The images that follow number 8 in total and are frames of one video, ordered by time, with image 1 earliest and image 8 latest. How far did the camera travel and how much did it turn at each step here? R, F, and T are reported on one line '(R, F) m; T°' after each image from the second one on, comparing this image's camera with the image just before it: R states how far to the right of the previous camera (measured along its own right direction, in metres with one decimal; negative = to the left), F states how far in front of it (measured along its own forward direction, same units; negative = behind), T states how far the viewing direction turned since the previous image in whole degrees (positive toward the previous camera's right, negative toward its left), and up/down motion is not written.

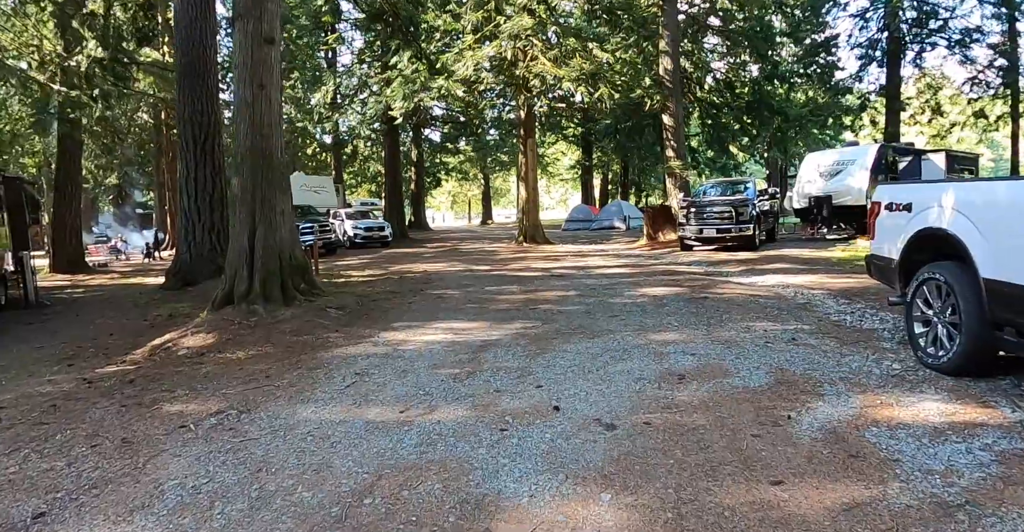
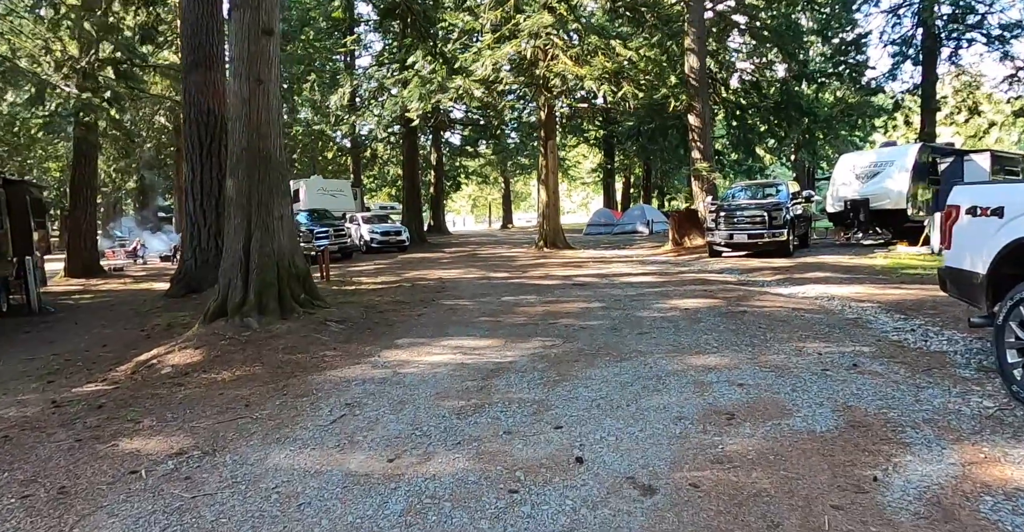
(0.0, +0.9) m; -2°
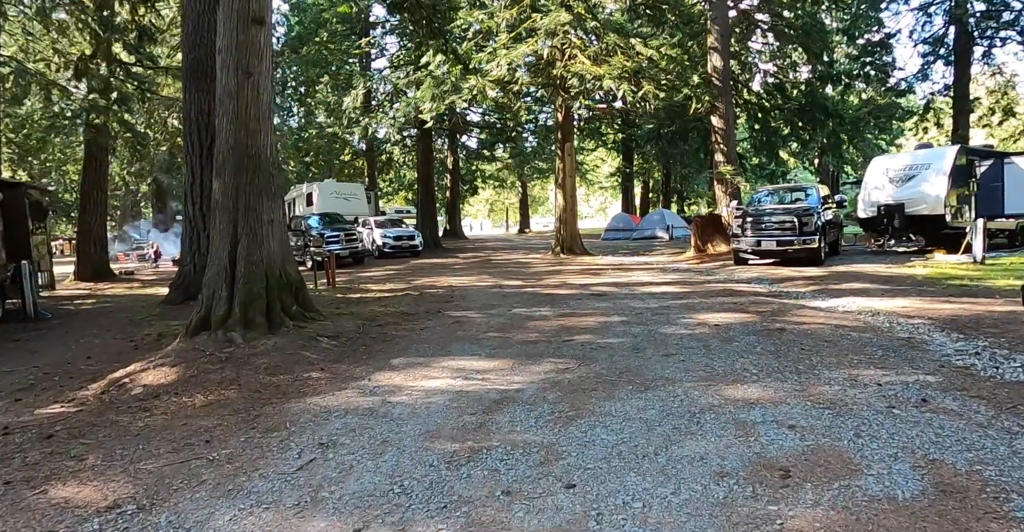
(+0.1, +0.9) m; -1°
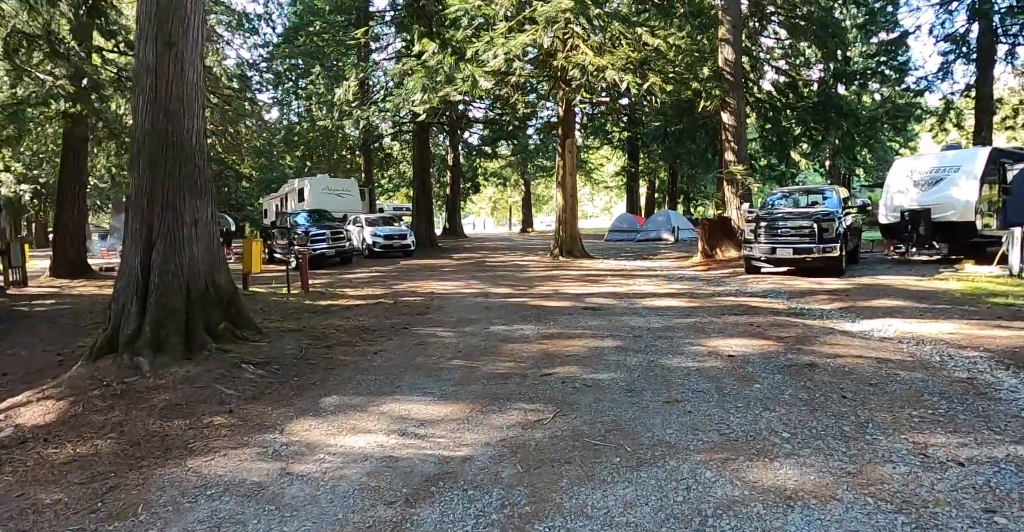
(+0.3, +1.5) m; 0°
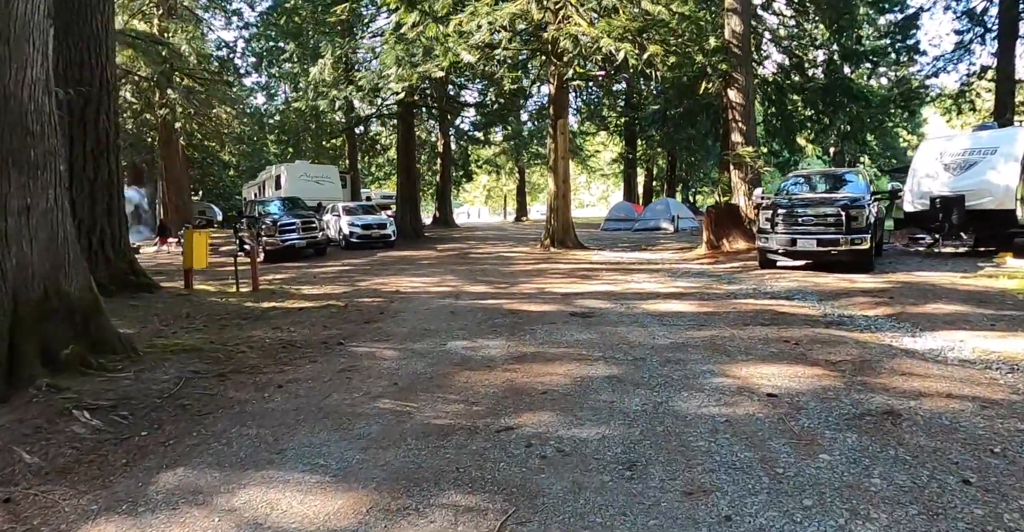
(+0.3, +2.0) m; 0°
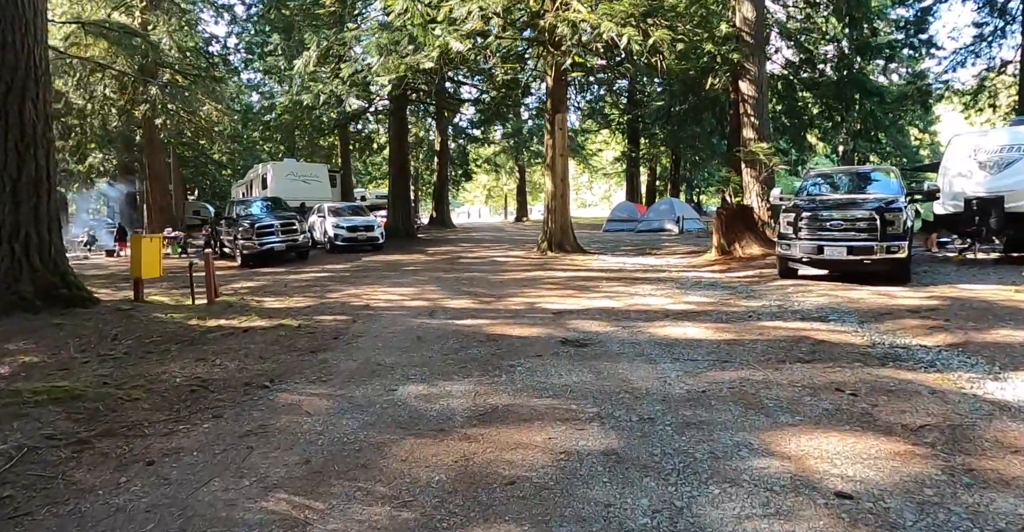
(+0.2, +1.5) m; 0°
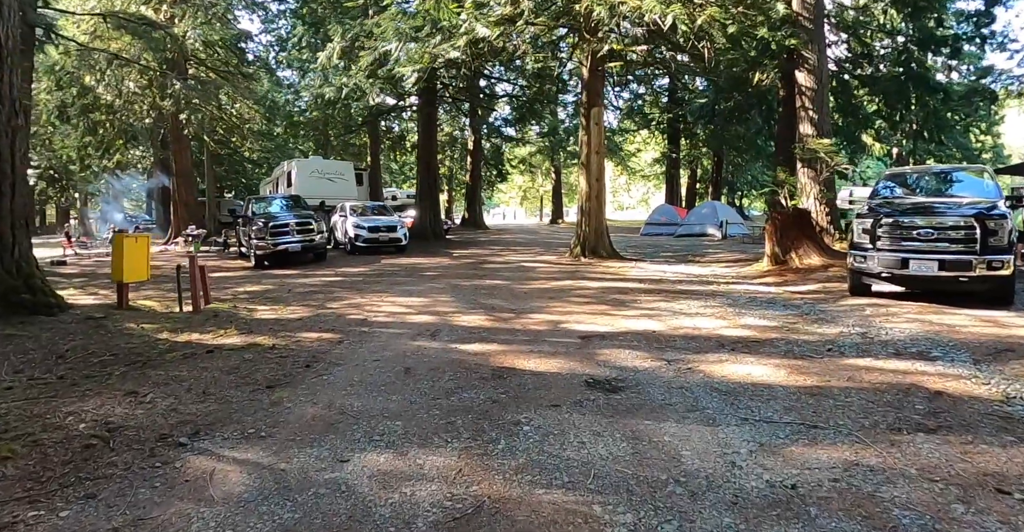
(+0.2, +1.5) m; -3°
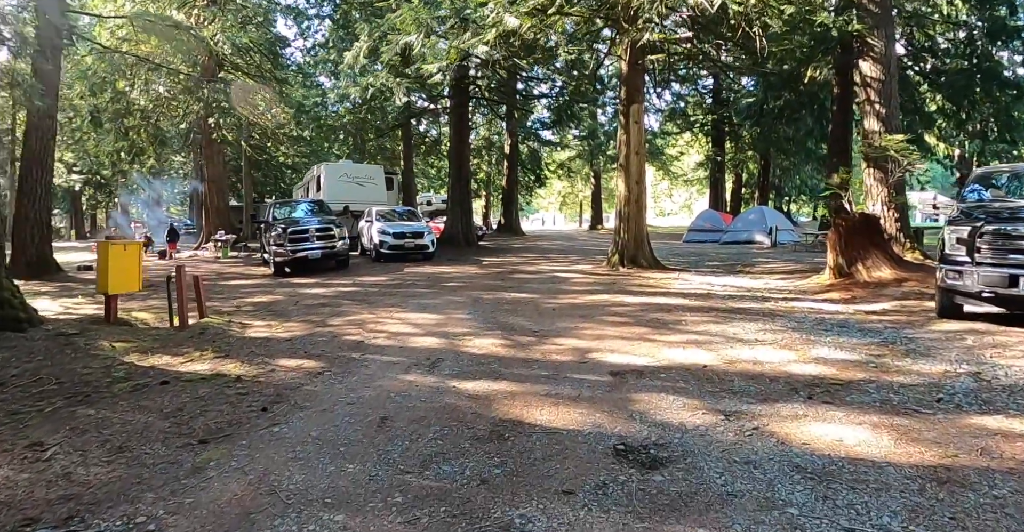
(+0.2, +1.3) m; -3°
